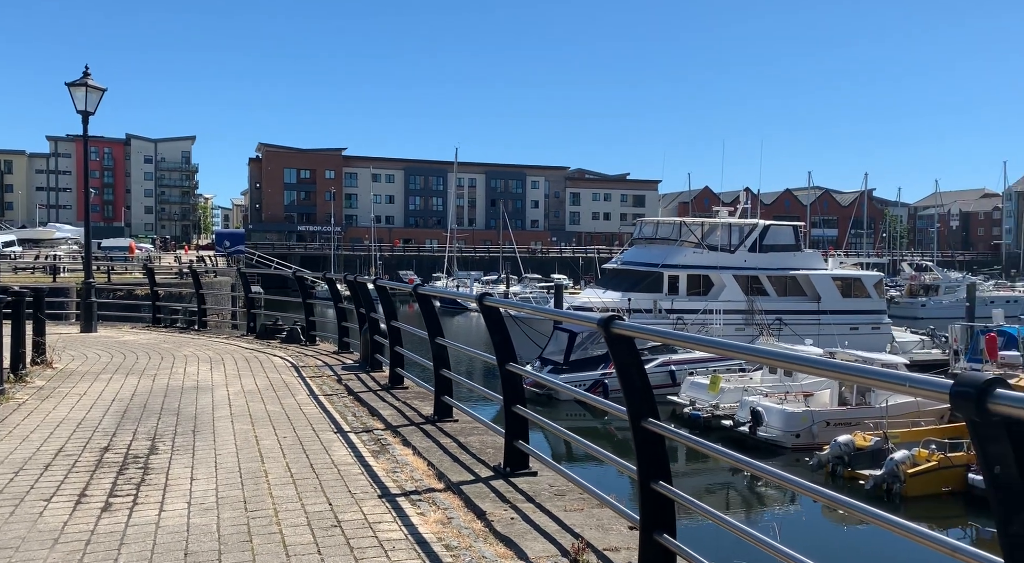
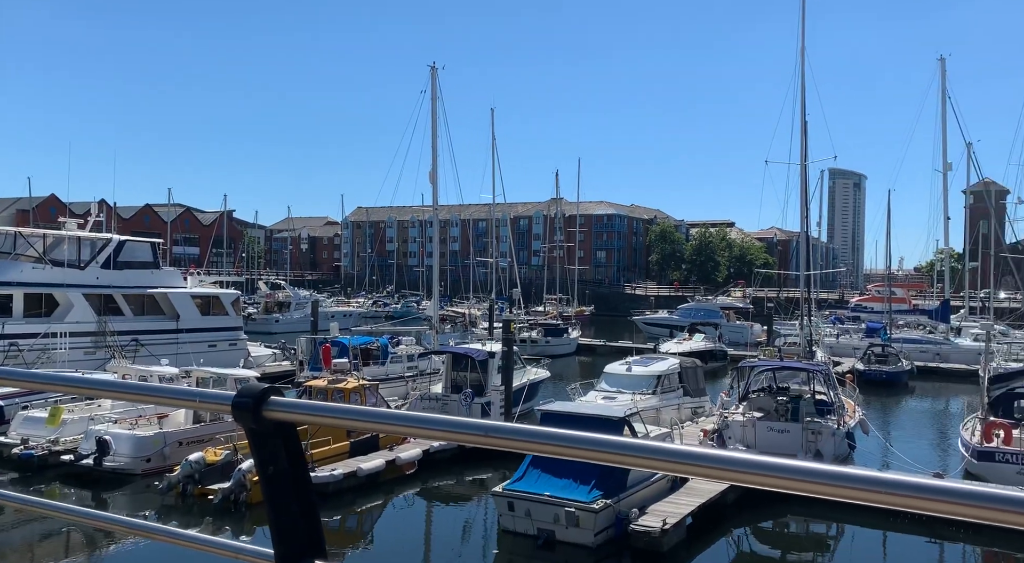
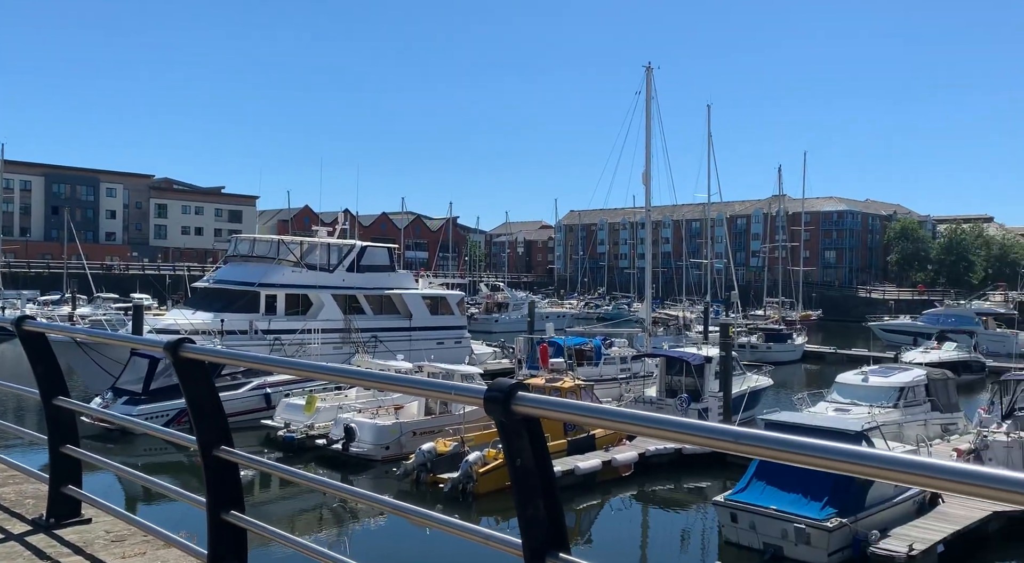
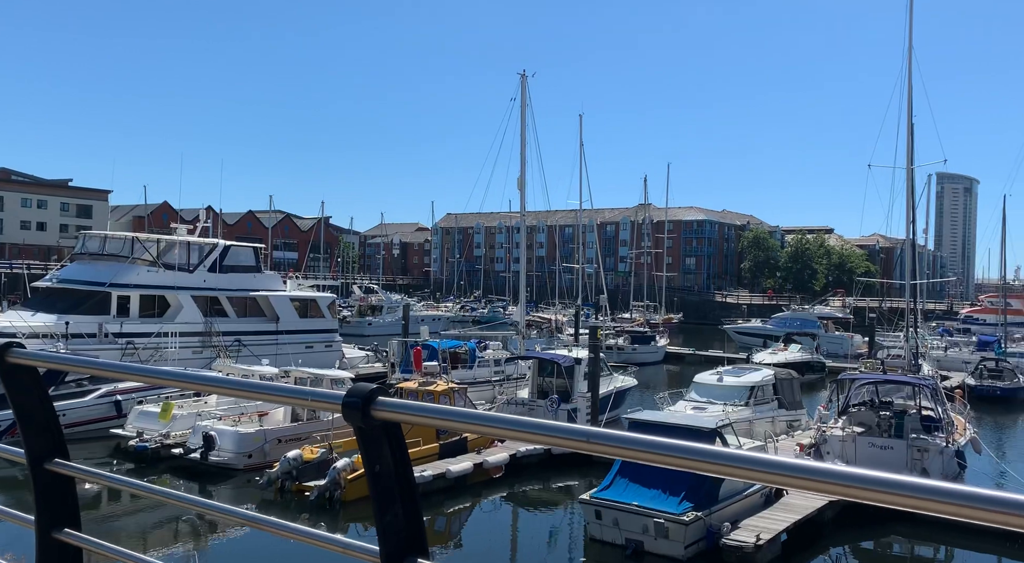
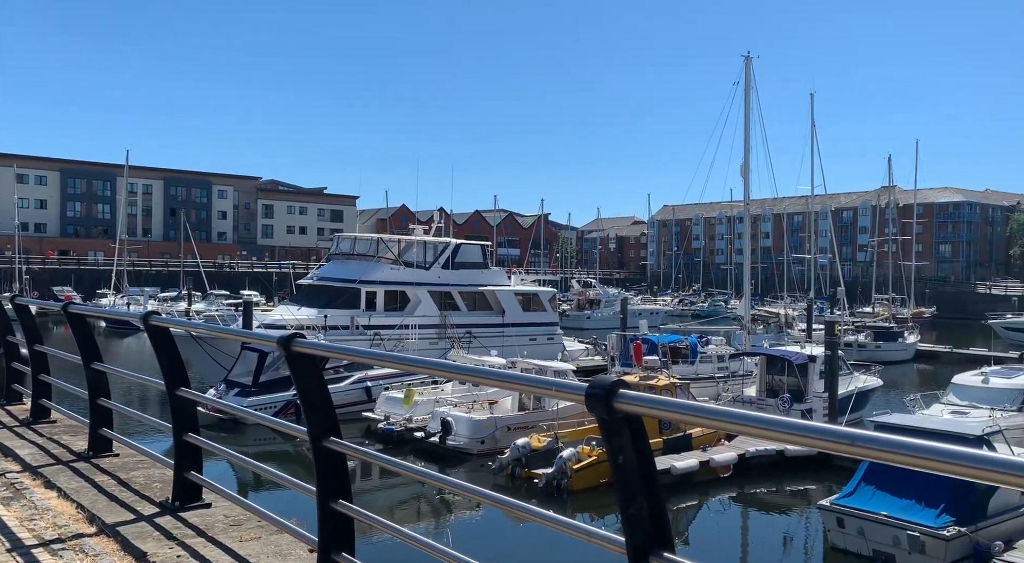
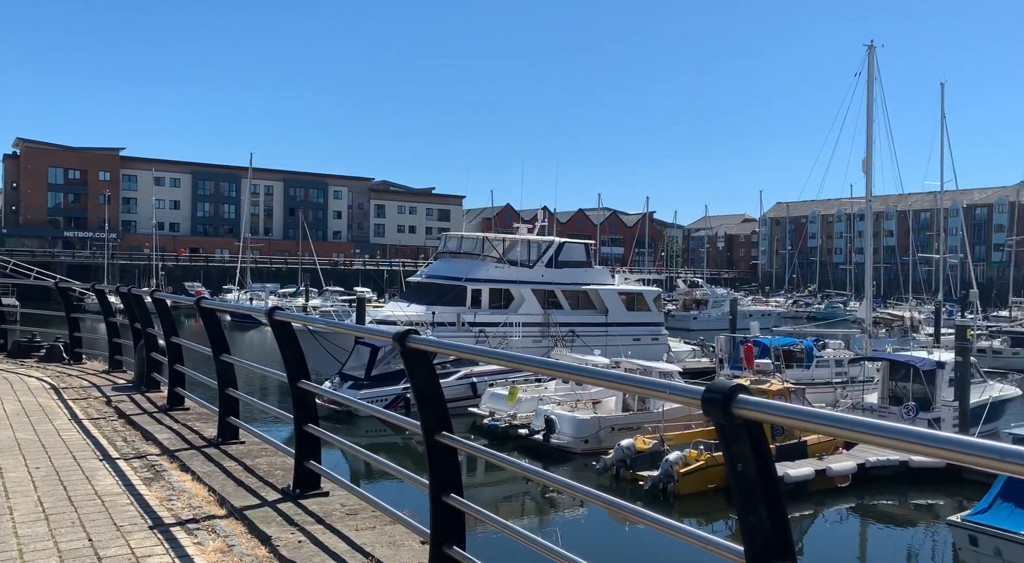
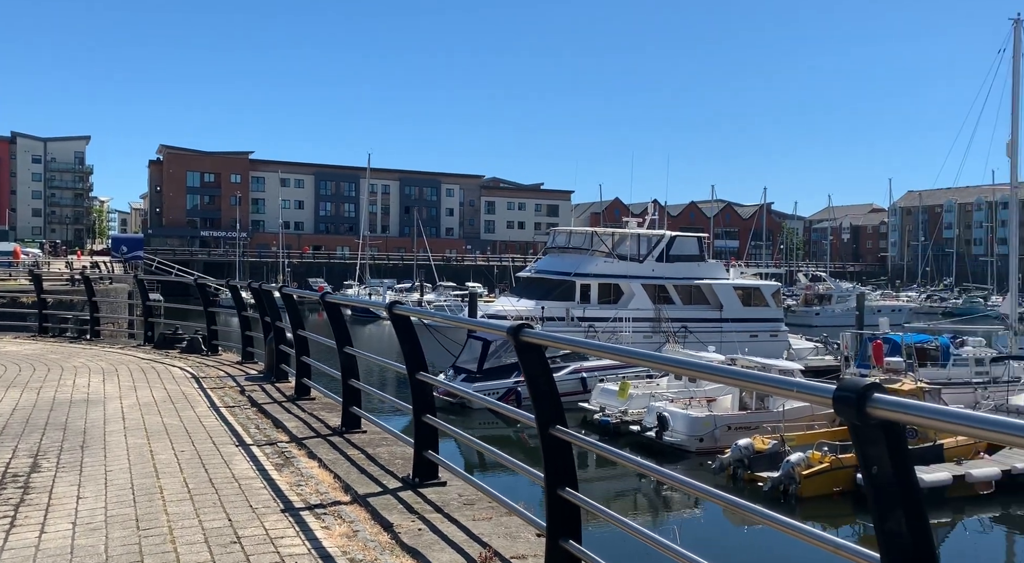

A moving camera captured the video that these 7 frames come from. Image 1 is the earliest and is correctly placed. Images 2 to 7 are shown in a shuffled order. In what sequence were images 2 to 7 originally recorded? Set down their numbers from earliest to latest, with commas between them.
7, 6, 5, 3, 4, 2
